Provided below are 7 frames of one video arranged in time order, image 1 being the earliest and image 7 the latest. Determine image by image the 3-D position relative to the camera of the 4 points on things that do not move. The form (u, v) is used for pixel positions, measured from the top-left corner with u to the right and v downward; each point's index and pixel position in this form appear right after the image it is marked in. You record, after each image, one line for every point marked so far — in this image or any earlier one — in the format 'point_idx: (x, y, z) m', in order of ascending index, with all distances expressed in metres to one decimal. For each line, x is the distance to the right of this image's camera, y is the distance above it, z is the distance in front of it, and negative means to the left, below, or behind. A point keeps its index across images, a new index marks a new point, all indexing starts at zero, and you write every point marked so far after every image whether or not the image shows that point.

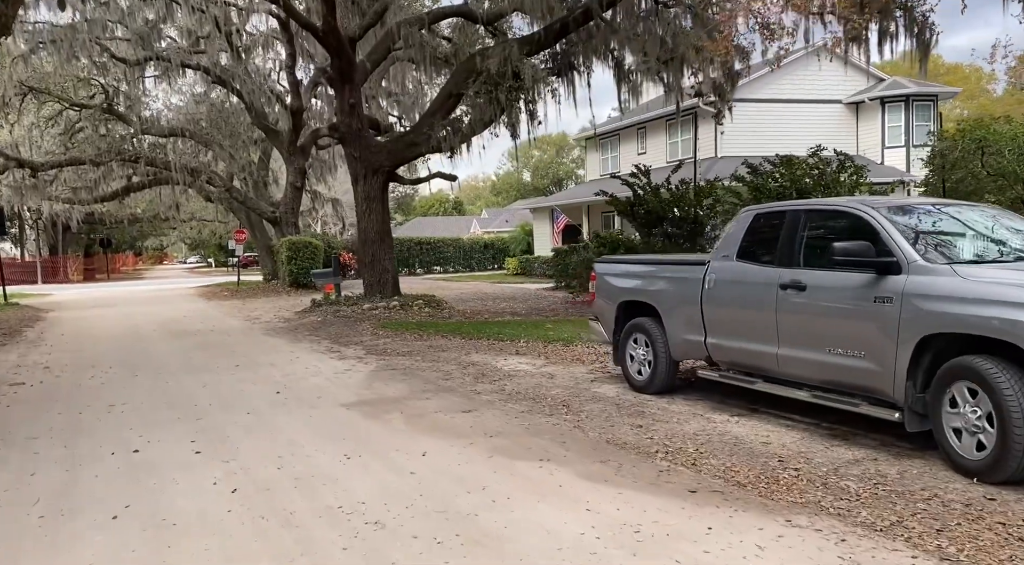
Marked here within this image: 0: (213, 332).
0: (-5.6, -0.9, +14.5) m
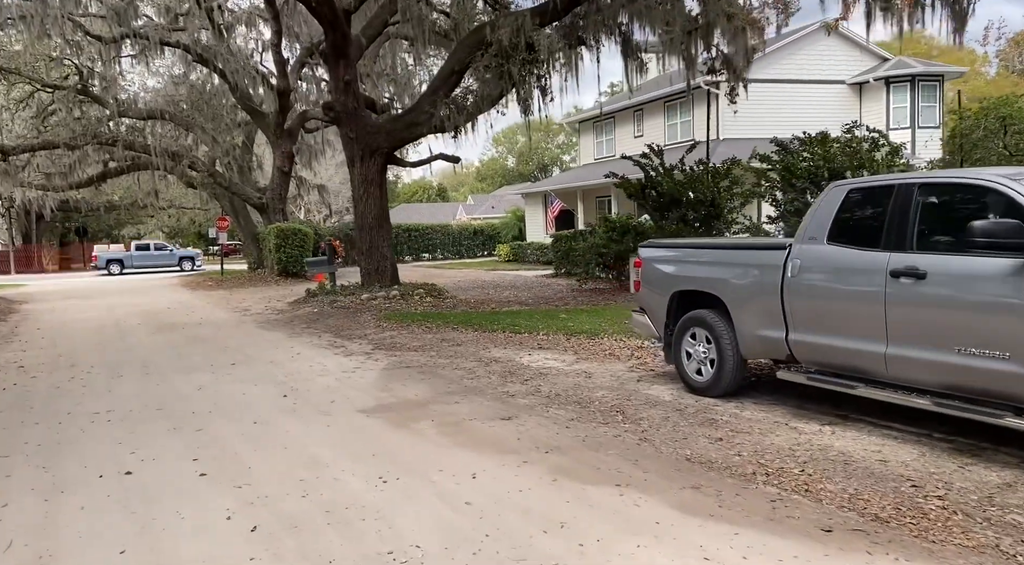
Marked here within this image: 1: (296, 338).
0: (-5.4, -0.7, +13.5) m
1: (-3.2, -0.8, +11.5) m
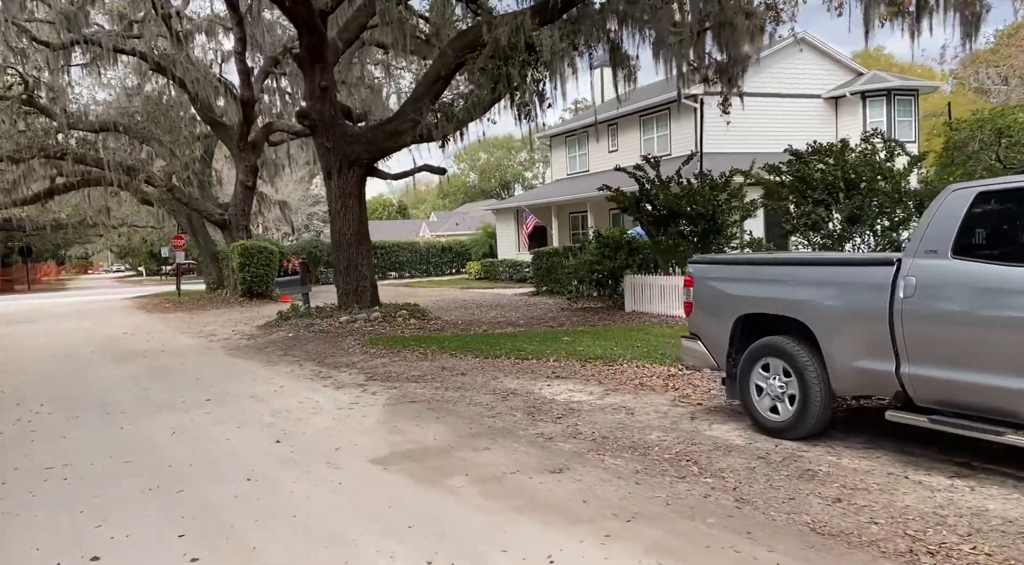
0: (-5.5, -1.1, +12.3) m
1: (-3.2, -1.1, +10.3) m
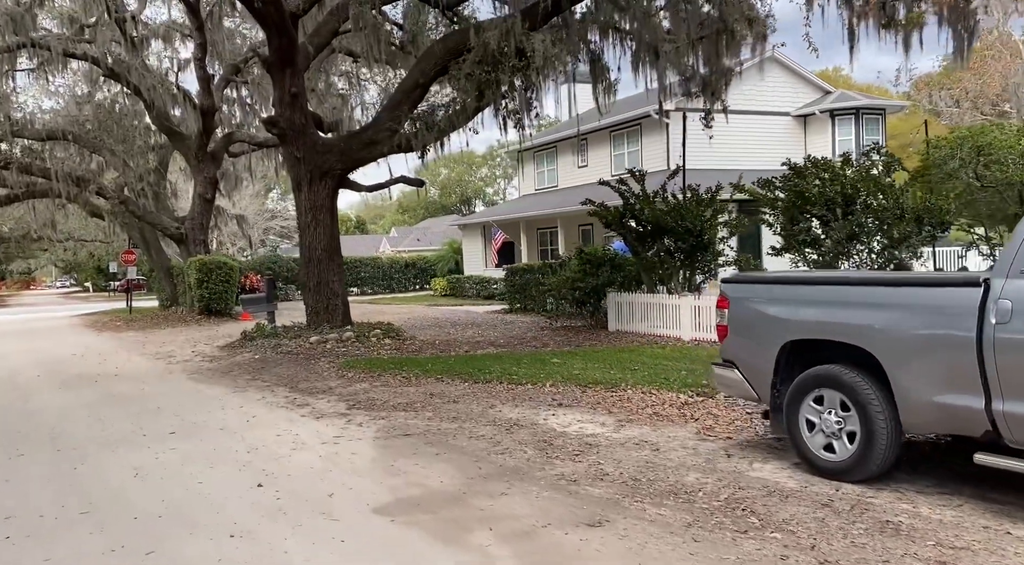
0: (-5.8, -1.4, +11.3) m
1: (-3.3, -1.3, +9.5) m
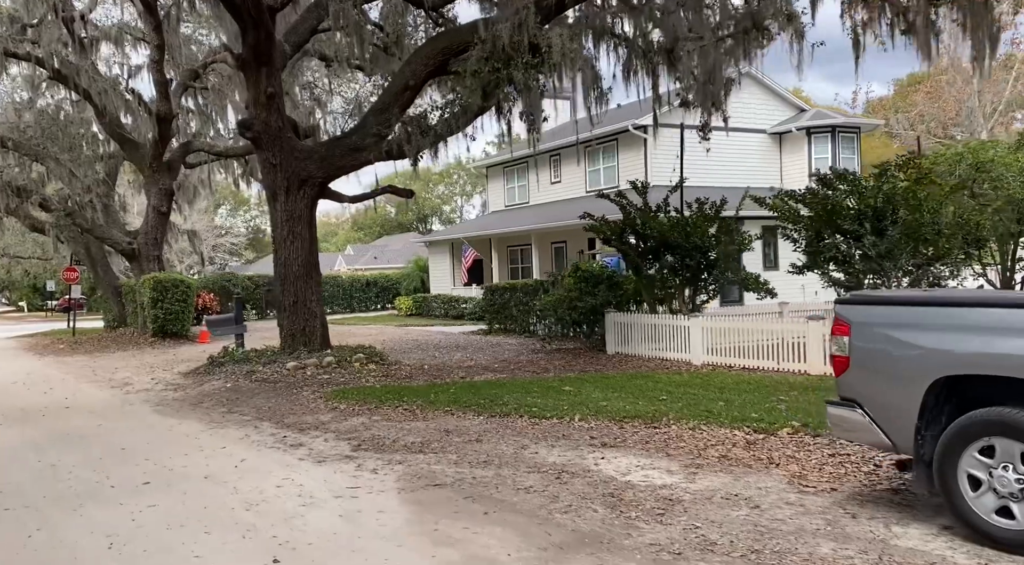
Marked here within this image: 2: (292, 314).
0: (-5.7, -1.6, +9.9) m
1: (-3.1, -1.6, +8.2) m
2: (-3.6, -0.5, +12.6) m
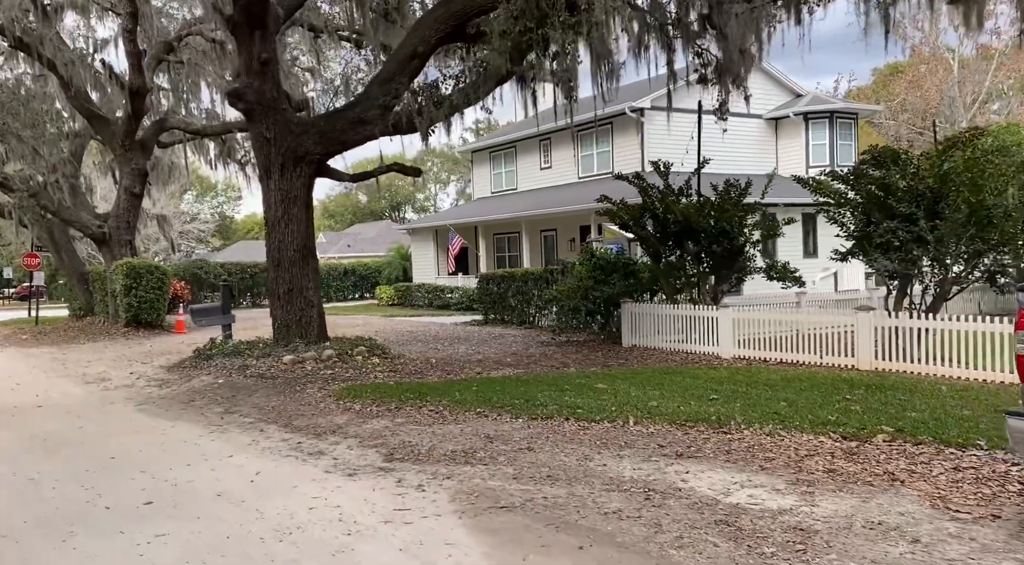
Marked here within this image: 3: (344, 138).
0: (-5.4, -1.5, +8.8) m
1: (-2.7, -1.4, +7.2) m
2: (-3.3, -0.3, +11.5) m
3: (-2.4, +2.0, +11.0) m
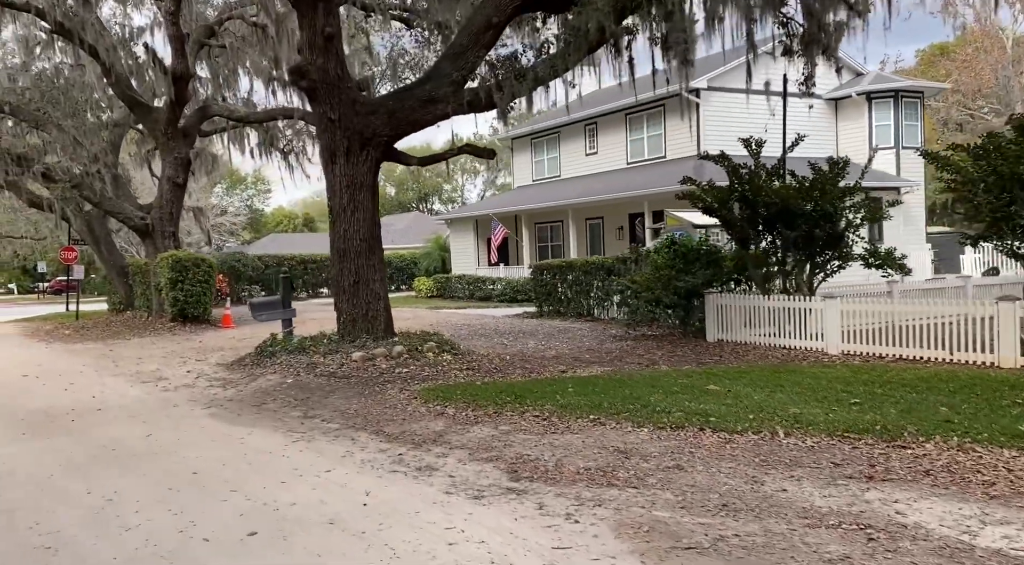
0: (-4.3, -1.4, +8.1) m
1: (-1.7, -1.4, +6.4) m
2: (-2.2, -0.2, +10.7) m
3: (-1.3, +2.2, +10.2) m
